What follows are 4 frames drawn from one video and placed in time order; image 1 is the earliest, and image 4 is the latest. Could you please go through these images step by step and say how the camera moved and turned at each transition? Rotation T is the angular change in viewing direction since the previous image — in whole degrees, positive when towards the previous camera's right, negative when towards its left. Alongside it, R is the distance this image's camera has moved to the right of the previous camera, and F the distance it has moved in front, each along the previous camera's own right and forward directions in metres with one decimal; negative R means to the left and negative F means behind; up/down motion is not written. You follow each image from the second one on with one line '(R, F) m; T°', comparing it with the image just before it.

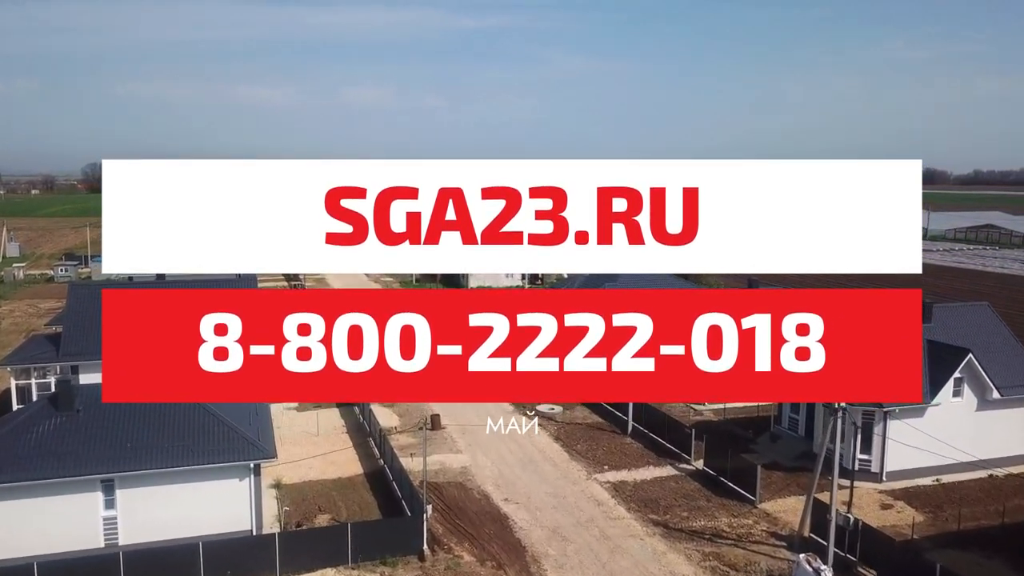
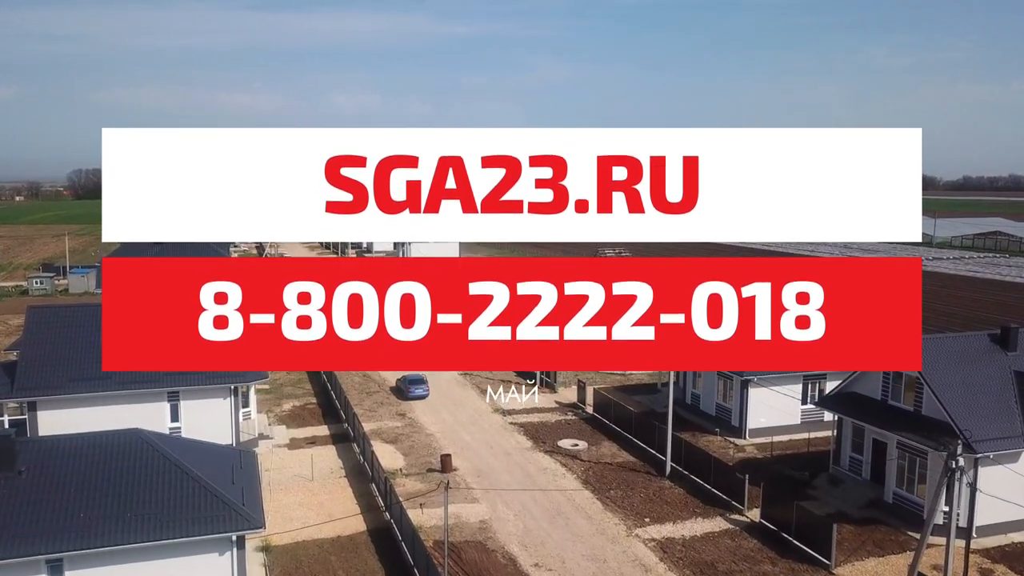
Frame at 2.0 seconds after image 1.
(-0.8, +2.8) m; +1°
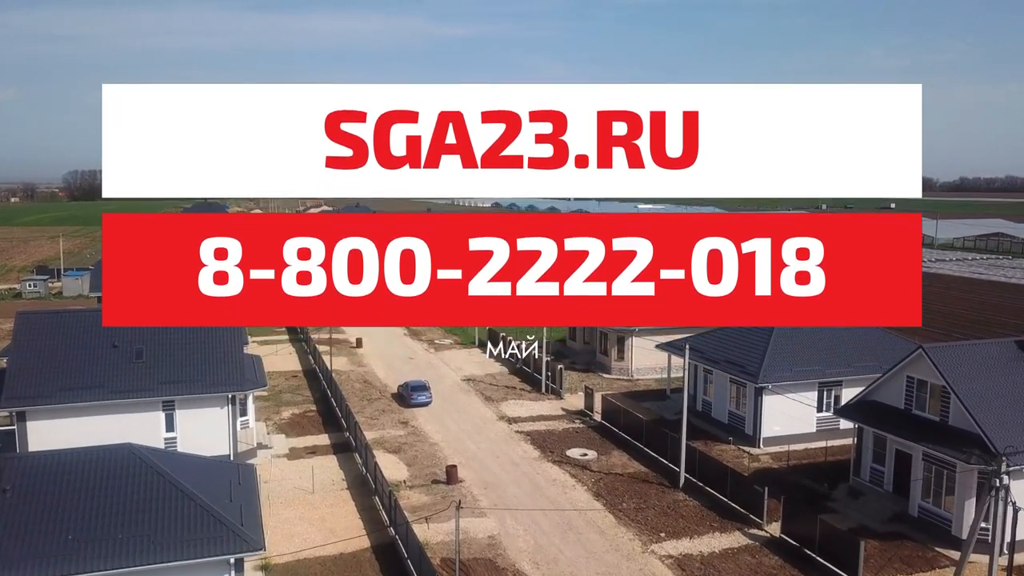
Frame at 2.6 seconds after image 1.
(-0.3, +0.7) m; 0°
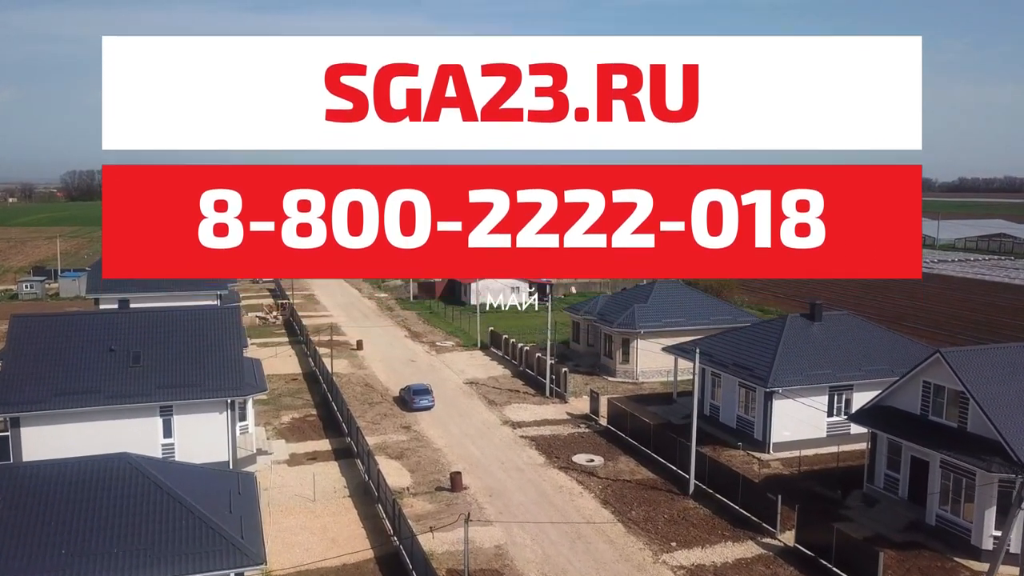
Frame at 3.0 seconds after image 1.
(-0.2, +0.4) m; 0°
